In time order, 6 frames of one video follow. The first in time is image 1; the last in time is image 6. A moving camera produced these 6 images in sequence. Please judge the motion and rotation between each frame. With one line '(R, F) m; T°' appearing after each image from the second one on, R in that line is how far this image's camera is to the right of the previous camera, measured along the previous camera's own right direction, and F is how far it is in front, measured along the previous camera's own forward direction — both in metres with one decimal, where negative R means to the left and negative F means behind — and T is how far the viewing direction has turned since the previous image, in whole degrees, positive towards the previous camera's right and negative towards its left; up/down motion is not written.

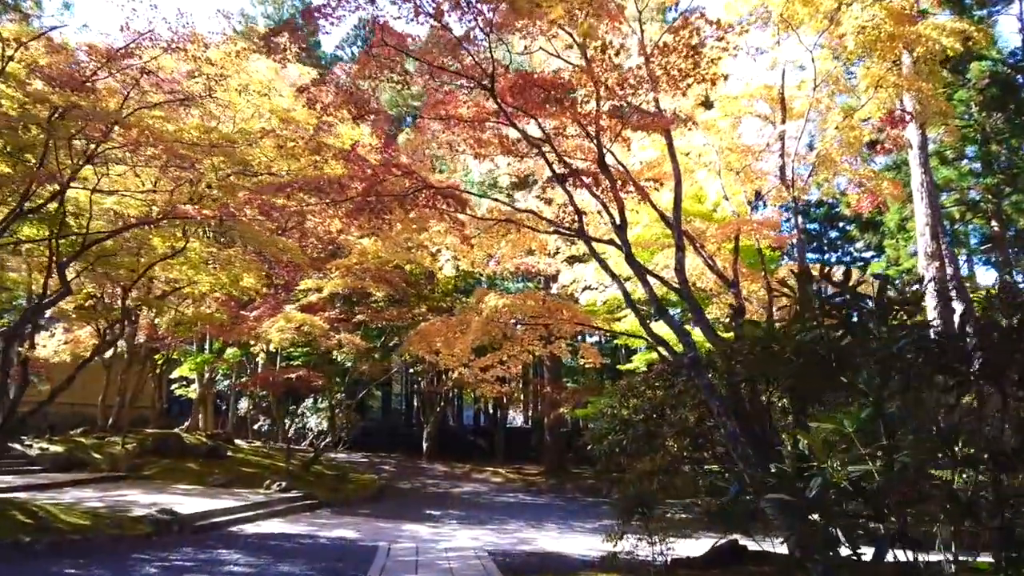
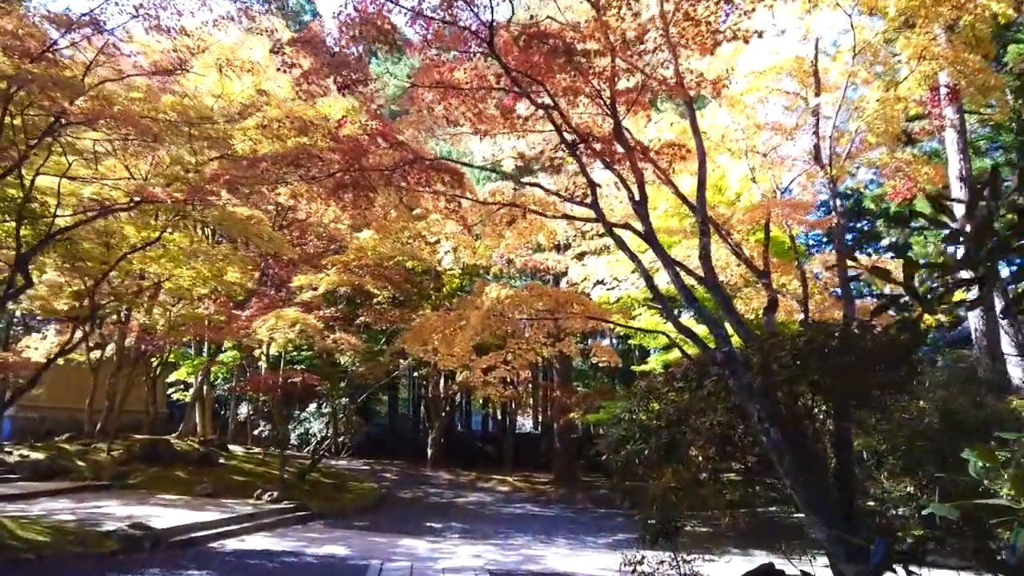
(0.0, +0.8) m; -1°
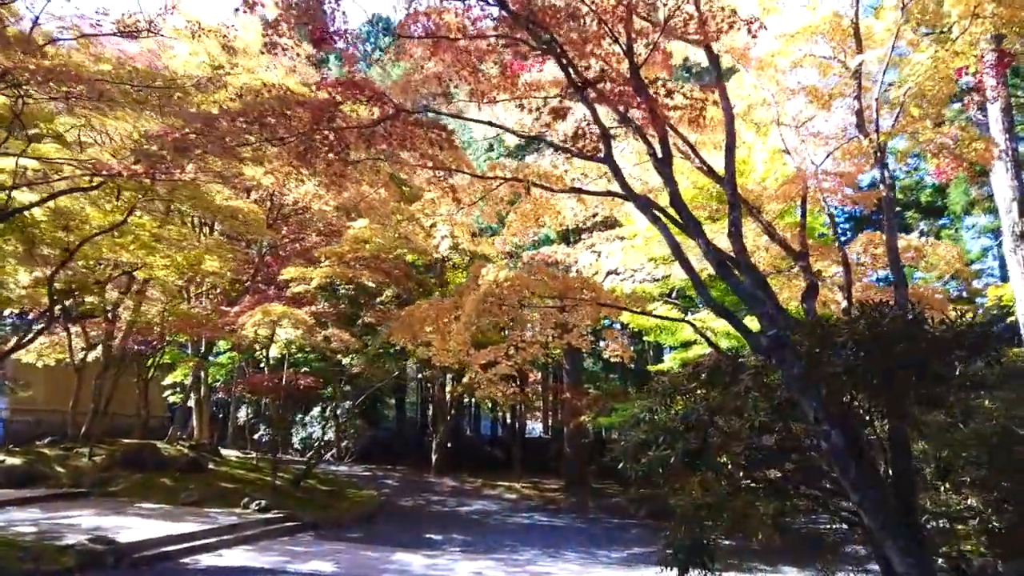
(+0.1, +0.9) m; -1°
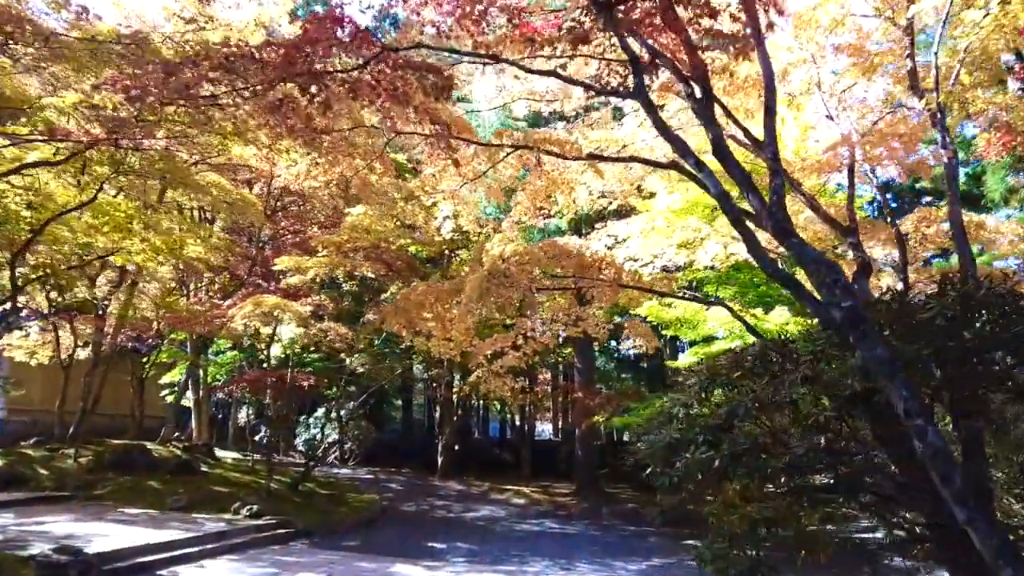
(0.0, +0.7) m; -1°
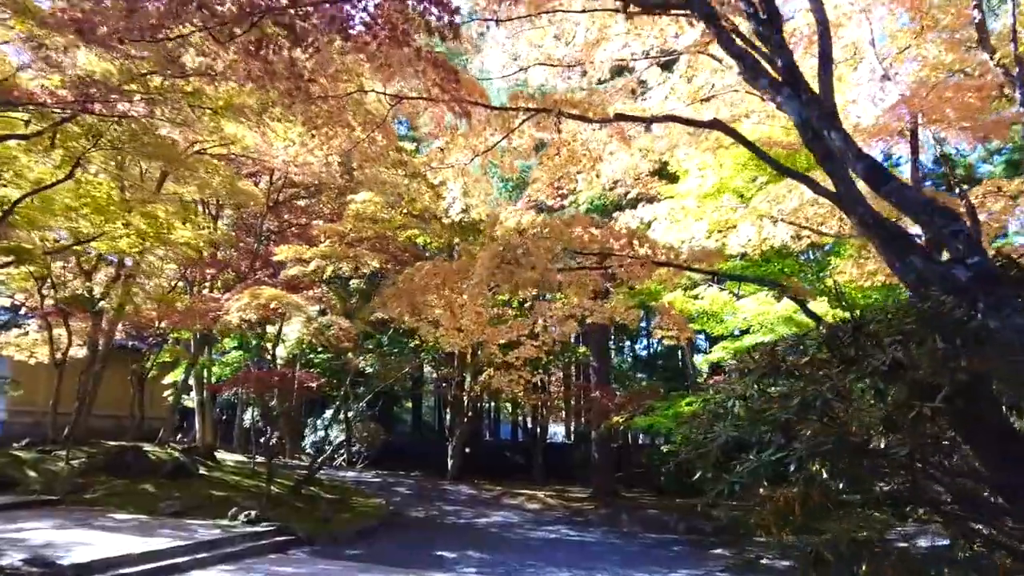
(0.0, +0.7) m; -1°
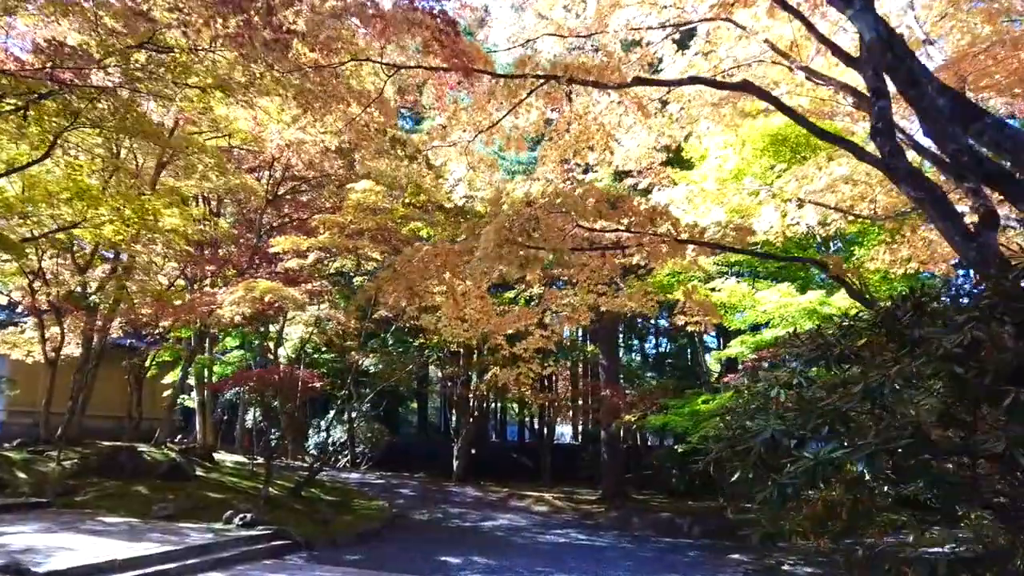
(0.0, +0.4) m; 0°
